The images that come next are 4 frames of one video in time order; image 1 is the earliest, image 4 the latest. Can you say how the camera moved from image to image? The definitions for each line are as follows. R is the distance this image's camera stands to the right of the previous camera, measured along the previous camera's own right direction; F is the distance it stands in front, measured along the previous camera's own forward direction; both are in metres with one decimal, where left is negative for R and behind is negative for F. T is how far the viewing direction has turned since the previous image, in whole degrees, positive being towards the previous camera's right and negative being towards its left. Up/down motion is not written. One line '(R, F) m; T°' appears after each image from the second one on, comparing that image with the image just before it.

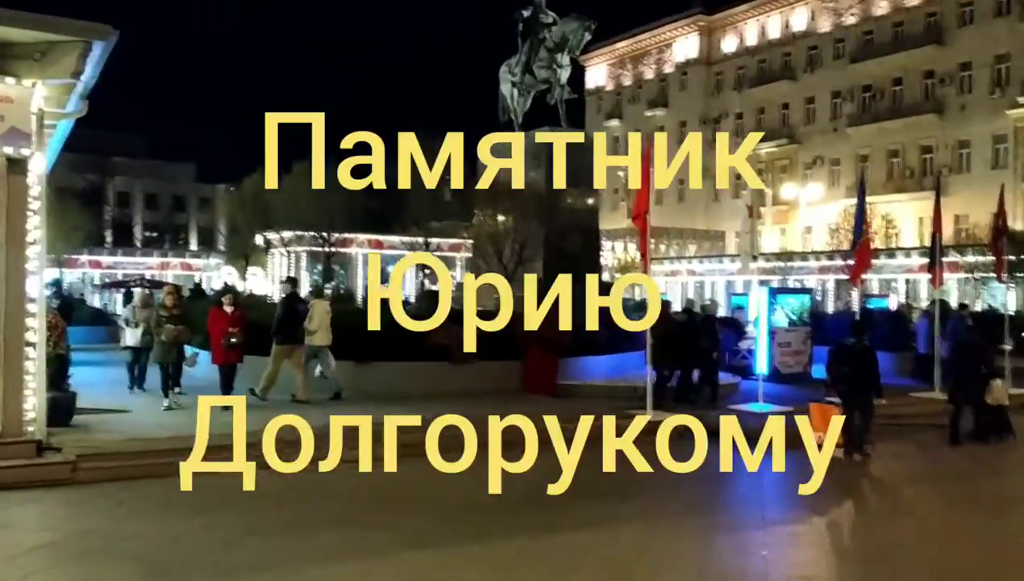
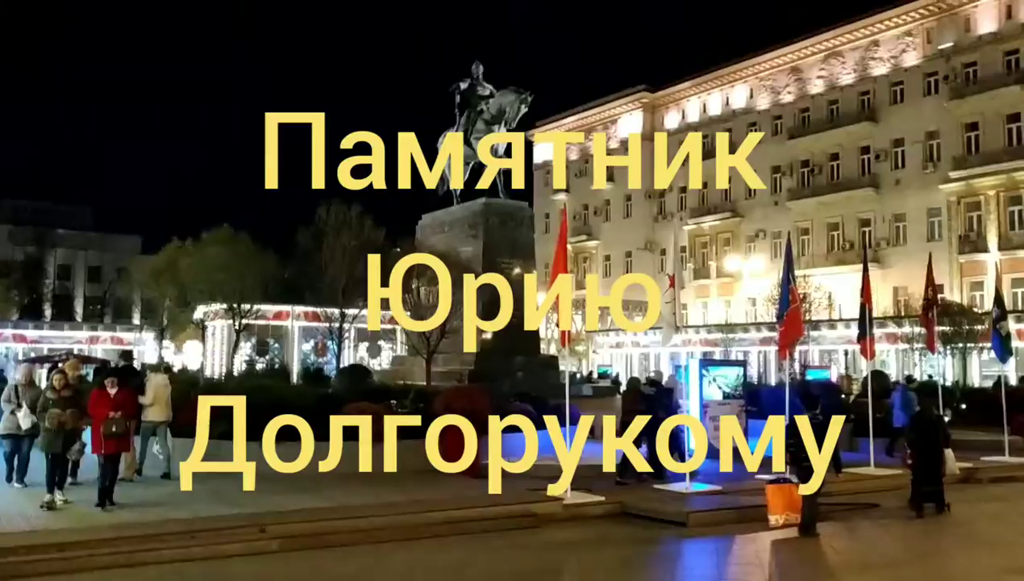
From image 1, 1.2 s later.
(+0.5, +0.5) m; +3°
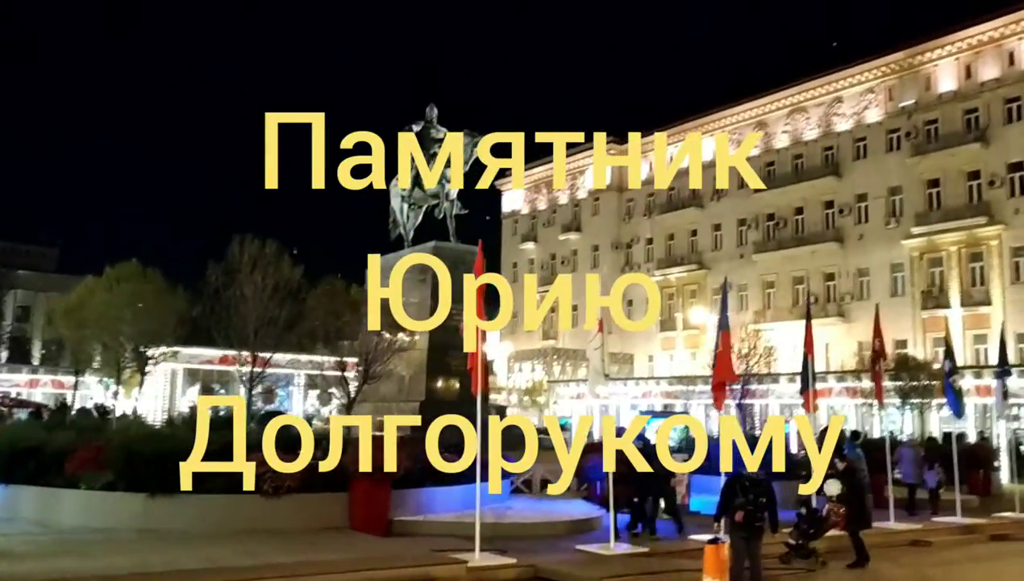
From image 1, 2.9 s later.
(+0.7, +0.8) m; +1°
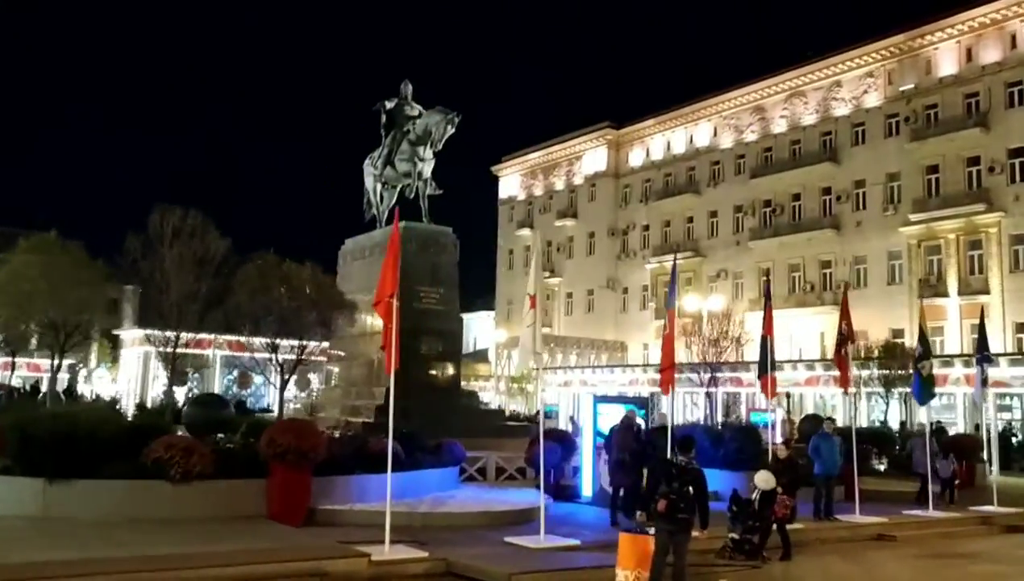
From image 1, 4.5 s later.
(+1.0, +0.9) m; 0°
